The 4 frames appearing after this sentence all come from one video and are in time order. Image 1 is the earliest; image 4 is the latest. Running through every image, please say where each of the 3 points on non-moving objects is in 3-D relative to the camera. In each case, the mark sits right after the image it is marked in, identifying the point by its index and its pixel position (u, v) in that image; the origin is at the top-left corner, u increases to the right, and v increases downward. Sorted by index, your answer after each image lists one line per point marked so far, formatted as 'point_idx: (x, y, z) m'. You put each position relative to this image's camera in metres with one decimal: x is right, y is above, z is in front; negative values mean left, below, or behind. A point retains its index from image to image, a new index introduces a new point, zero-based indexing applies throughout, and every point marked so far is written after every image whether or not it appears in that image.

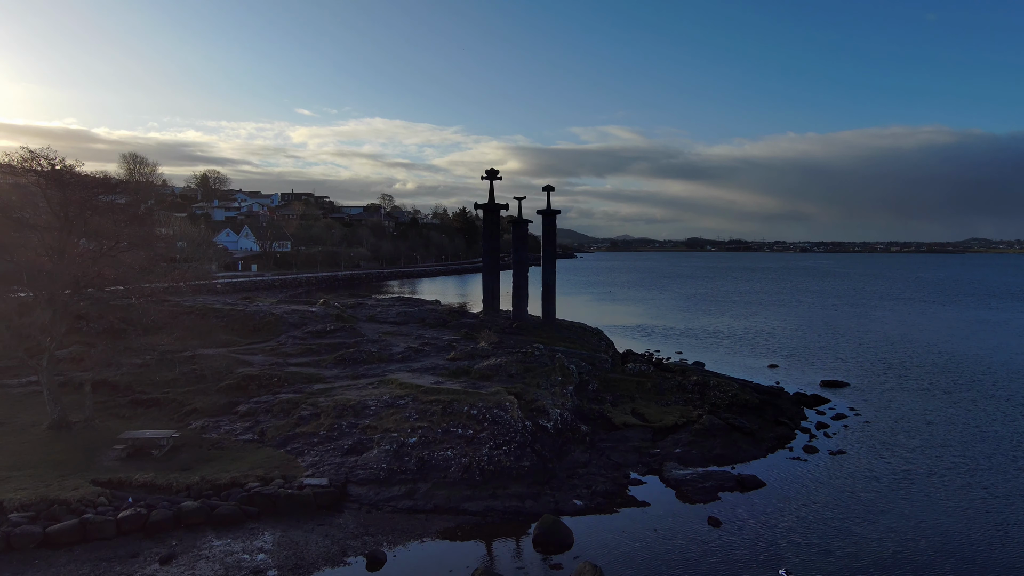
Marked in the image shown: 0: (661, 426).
0: (+3.6, -3.4, +17.1) m
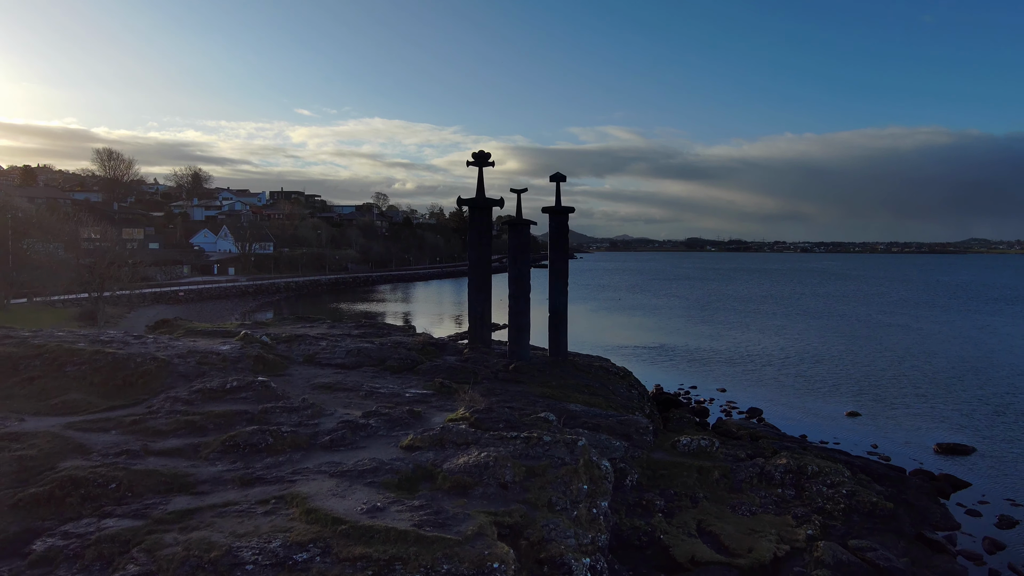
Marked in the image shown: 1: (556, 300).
0: (+3.6, -4.1, +10.2) m
1: (+1.2, -0.3, +19.3) m
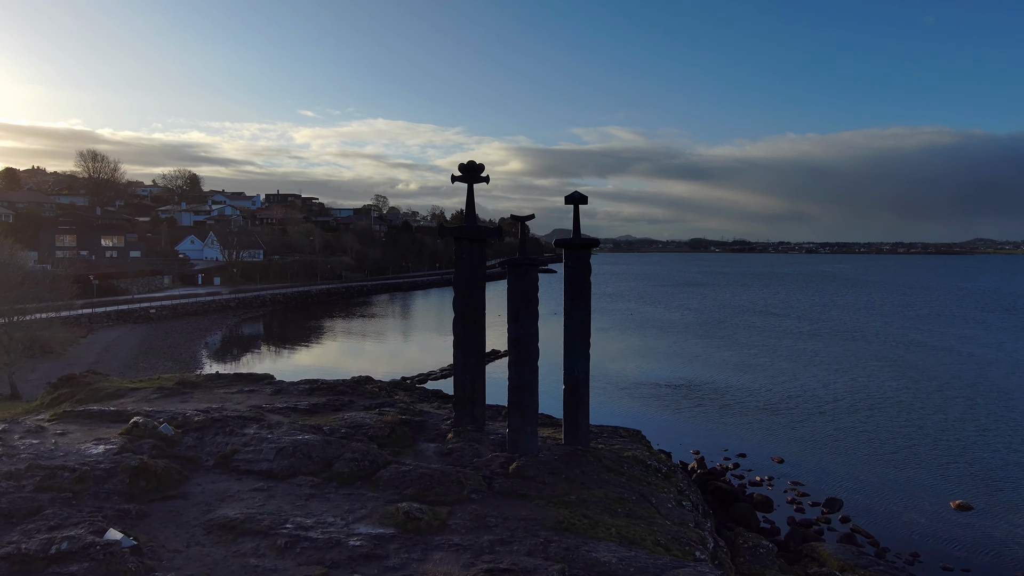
0: (+3.5, -5.3, +5.1) m
1: (+1.3, -1.6, +14.2) m
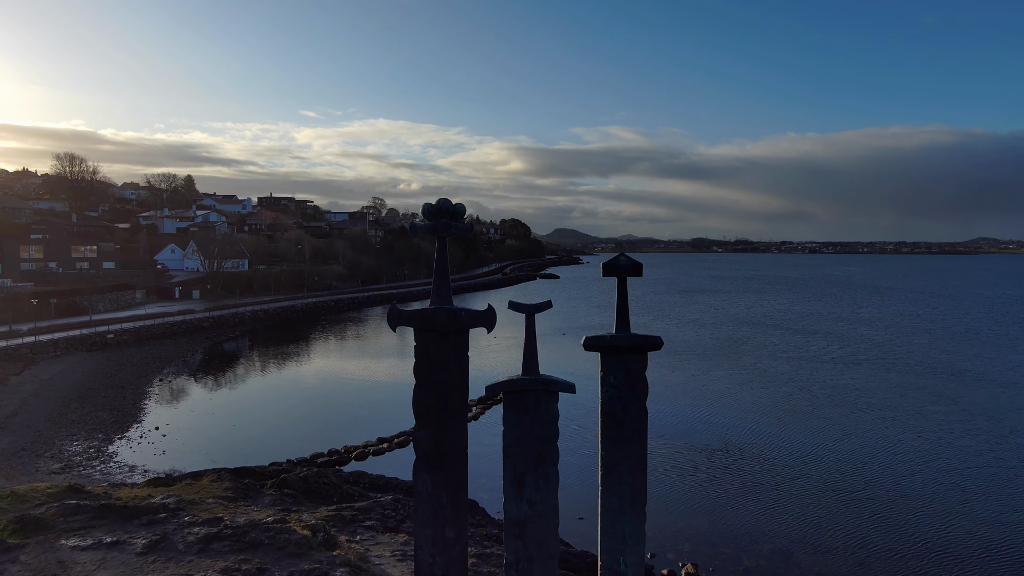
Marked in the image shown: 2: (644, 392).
0: (+3.5, -6.8, -0.6) m
1: (+1.3, -3.1, +8.4) m
2: (+1.6, -1.2, +8.4) m
